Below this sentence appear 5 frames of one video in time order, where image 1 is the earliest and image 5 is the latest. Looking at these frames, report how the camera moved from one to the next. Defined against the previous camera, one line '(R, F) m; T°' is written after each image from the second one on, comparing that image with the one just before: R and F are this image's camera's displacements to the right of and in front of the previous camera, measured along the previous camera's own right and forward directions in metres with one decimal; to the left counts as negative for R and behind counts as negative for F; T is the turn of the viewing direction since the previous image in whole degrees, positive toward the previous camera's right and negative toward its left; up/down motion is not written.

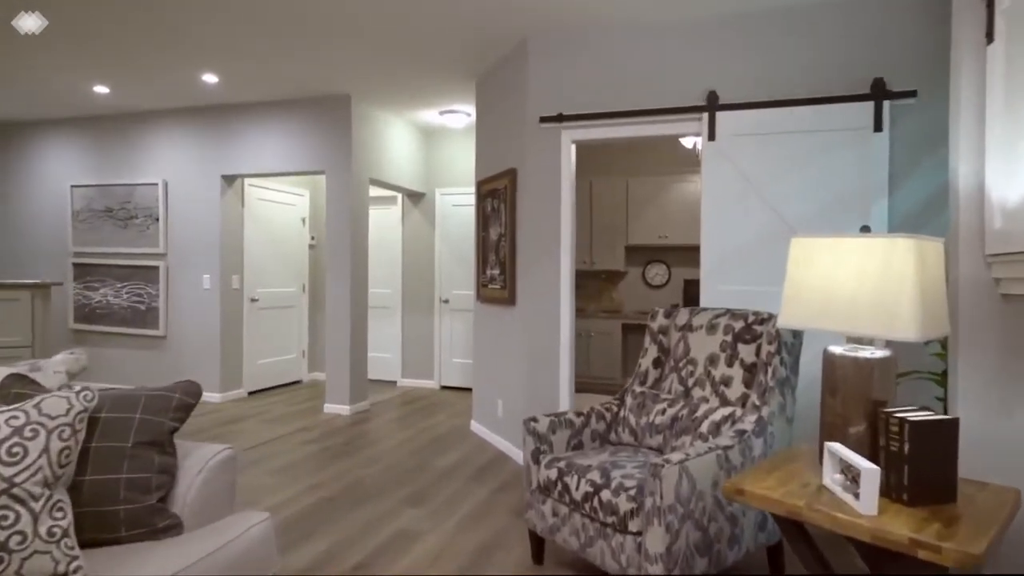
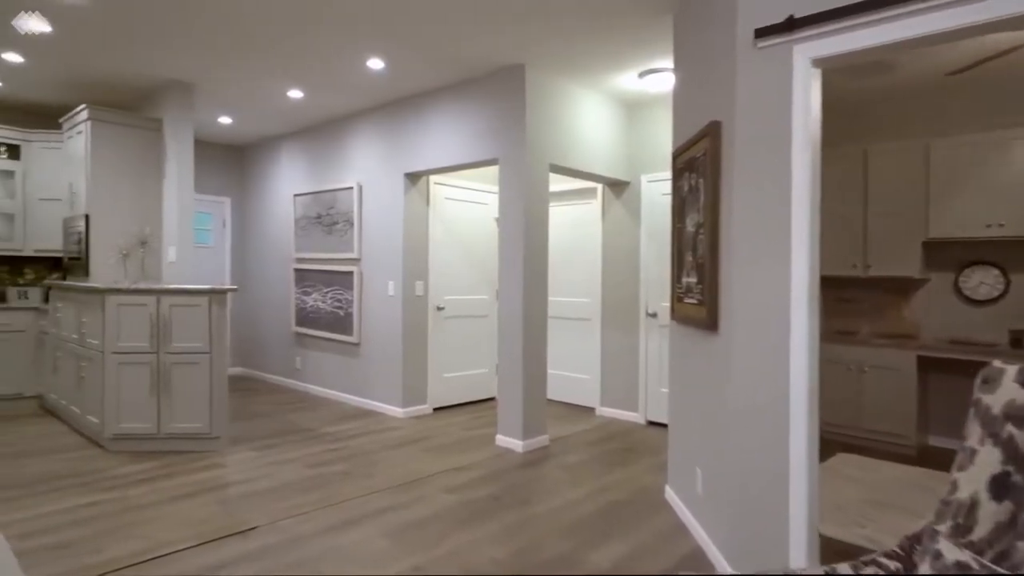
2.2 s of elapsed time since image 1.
(+0.2, +1.2) m; -24°
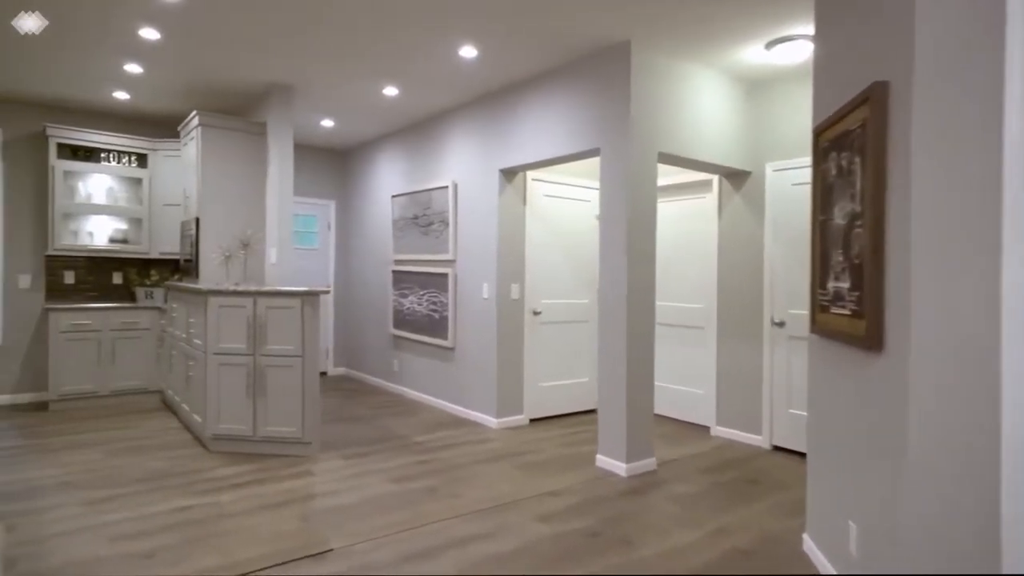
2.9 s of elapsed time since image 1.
(0.0, +0.4) m; -10°
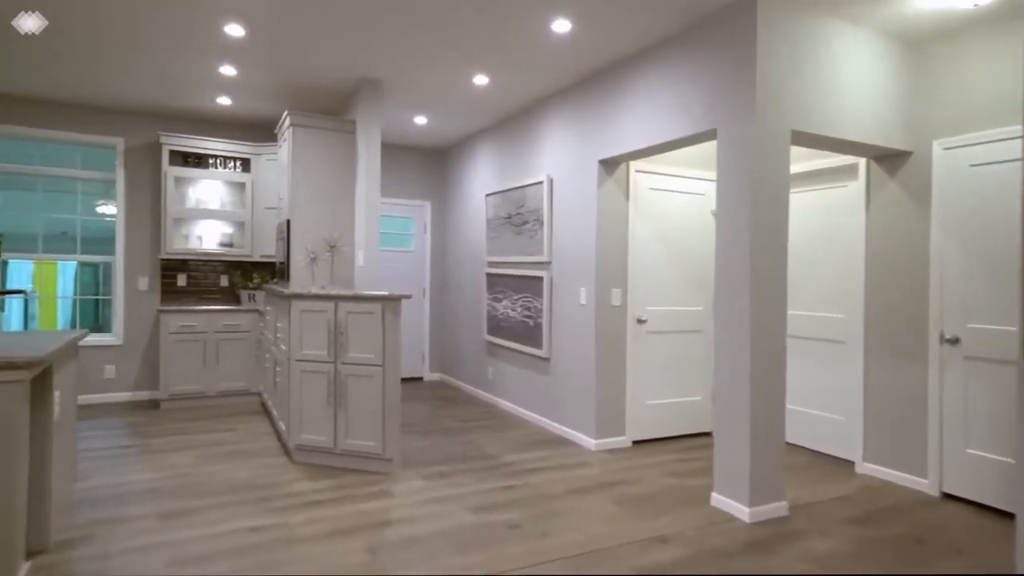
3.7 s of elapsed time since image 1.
(0.0, +0.5) m; -10°
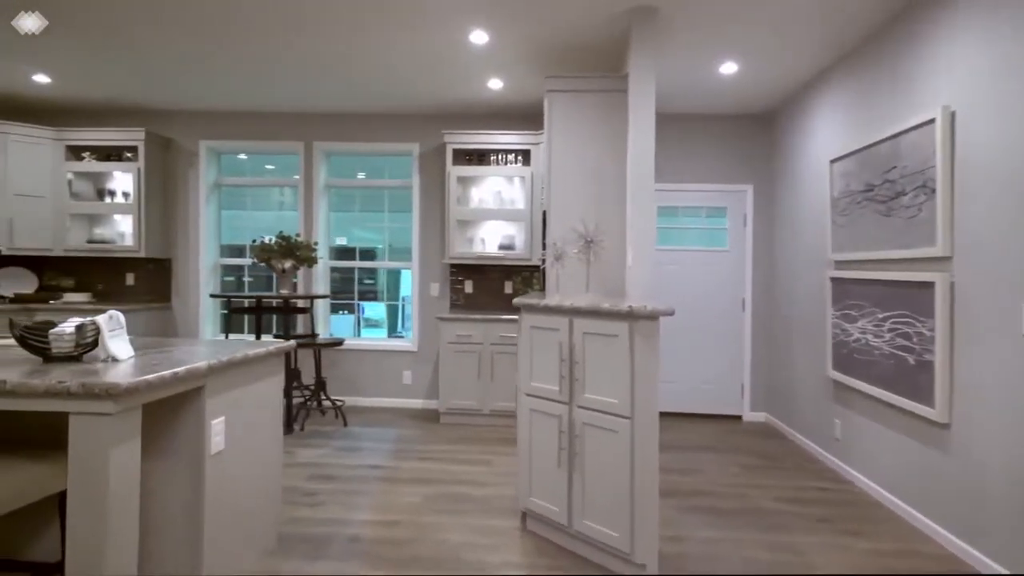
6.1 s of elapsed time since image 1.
(+0.1, +1.4) m; -32°
